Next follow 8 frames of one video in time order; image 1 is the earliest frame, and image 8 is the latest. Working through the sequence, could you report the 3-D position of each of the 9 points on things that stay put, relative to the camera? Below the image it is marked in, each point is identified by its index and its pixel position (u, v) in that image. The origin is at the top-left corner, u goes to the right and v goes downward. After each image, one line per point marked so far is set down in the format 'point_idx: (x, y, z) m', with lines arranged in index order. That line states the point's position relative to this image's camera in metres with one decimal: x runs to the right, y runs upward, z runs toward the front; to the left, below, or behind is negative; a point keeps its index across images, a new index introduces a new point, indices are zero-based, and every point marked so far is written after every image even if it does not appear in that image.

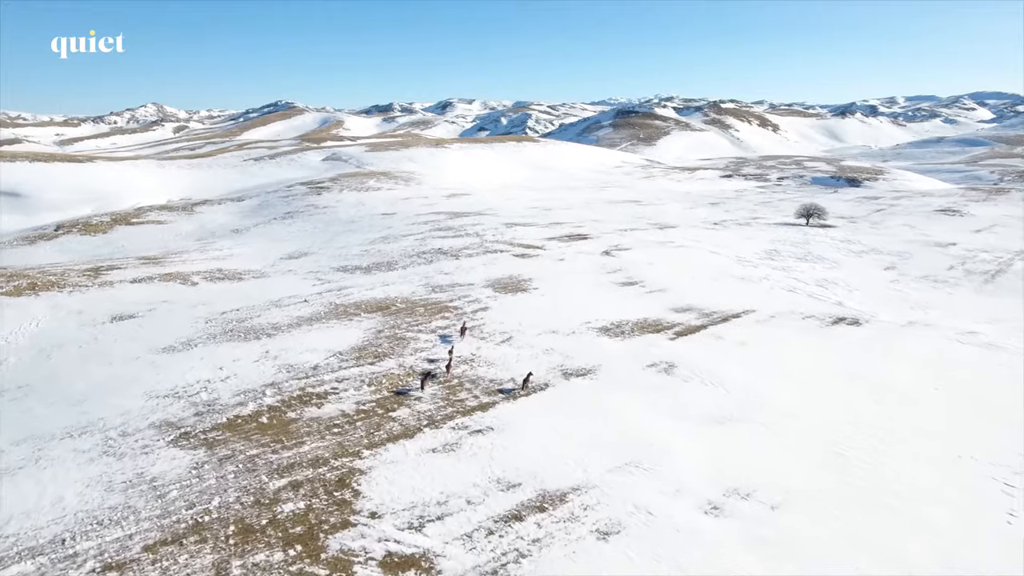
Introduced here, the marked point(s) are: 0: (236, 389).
0: (-10.6, -3.9, +19.8) m
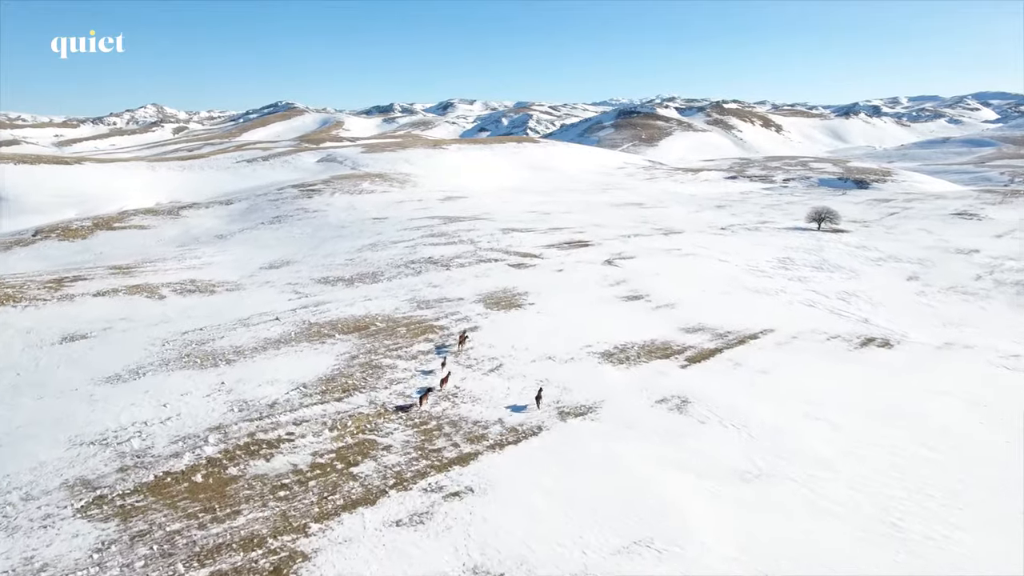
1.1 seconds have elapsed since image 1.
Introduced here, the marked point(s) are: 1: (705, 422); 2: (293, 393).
0: (-11.0, -4.8, +16.9) m
1: (+6.7, -4.7, +18.1) m
2: (-8.3, -4.0, +19.8) m
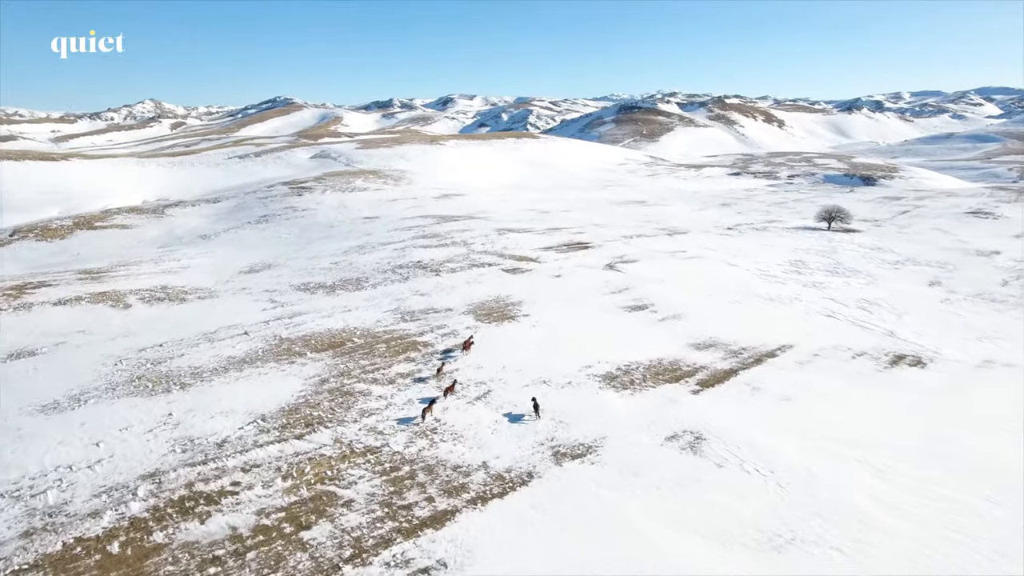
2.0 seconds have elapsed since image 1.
0: (-11.4, -5.4, +14.3) m
1: (+6.3, -5.3, +15.5) m
2: (-8.7, -4.6, +17.2) m
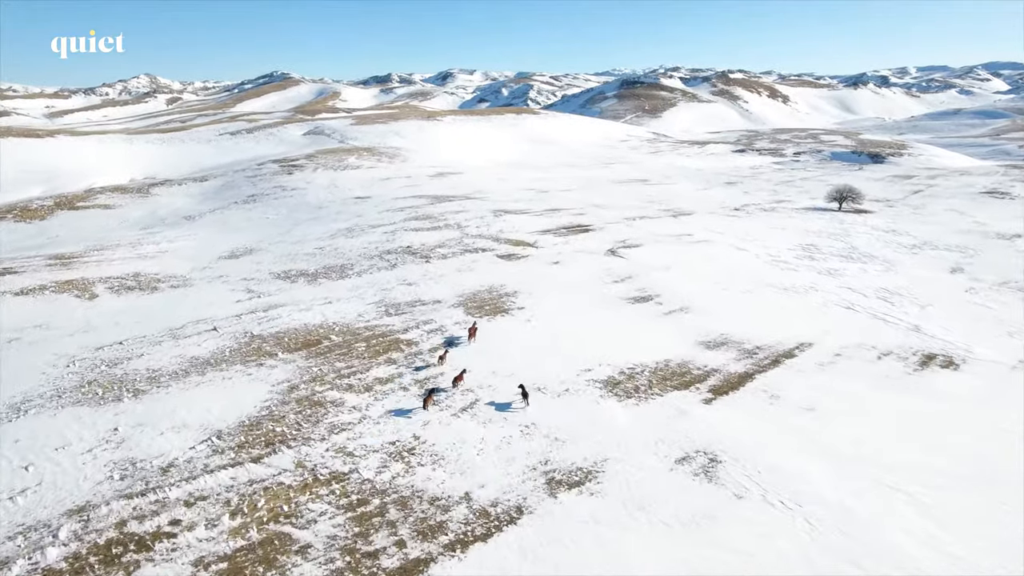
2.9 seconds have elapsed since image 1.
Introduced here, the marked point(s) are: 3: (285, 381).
0: (-11.7, -5.6, +12.3) m
1: (+6.0, -5.4, +13.5) m
2: (-9.1, -4.6, +15.1) m
3: (-8.3, -3.4, +19.1) m
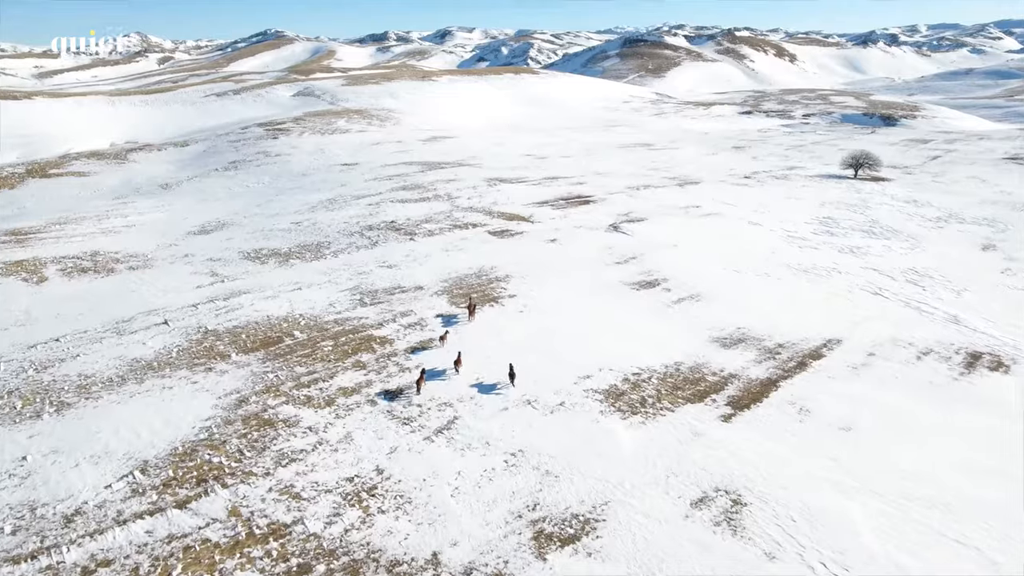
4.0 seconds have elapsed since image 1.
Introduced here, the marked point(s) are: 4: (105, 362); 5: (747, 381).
0: (-12.2, -5.9, +9.8) m
1: (+5.5, -5.6, +11.0) m
2: (-9.5, -4.7, +12.6) m
3: (-8.7, -3.2, +16.4) m
4: (-14.5, -2.6, +18.5) m
5: (+7.8, -3.1, +17.2) m
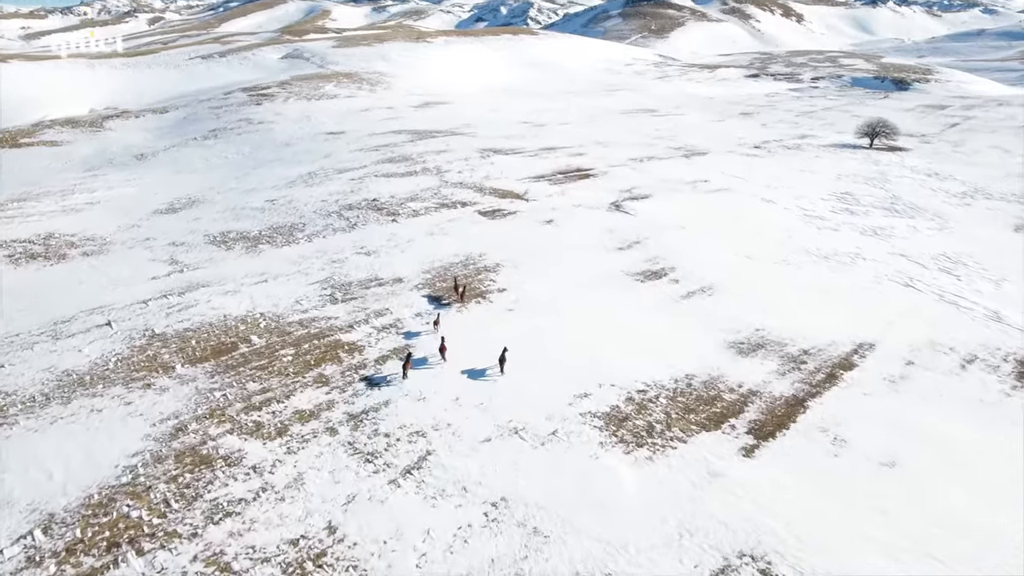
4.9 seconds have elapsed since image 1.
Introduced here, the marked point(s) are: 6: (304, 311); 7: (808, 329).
0: (-12.5, -6.5, +7.6) m
1: (+5.1, -6.1, +8.8) m
2: (-9.9, -5.1, +10.3) m
3: (-9.1, -3.4, +14.0) m
4: (-14.9, -2.7, +16.1) m
5: (+7.4, -3.2, +14.9) m
6: (-7.7, -0.8, +19.5) m
7: (+10.7, -1.4, +18.8) m
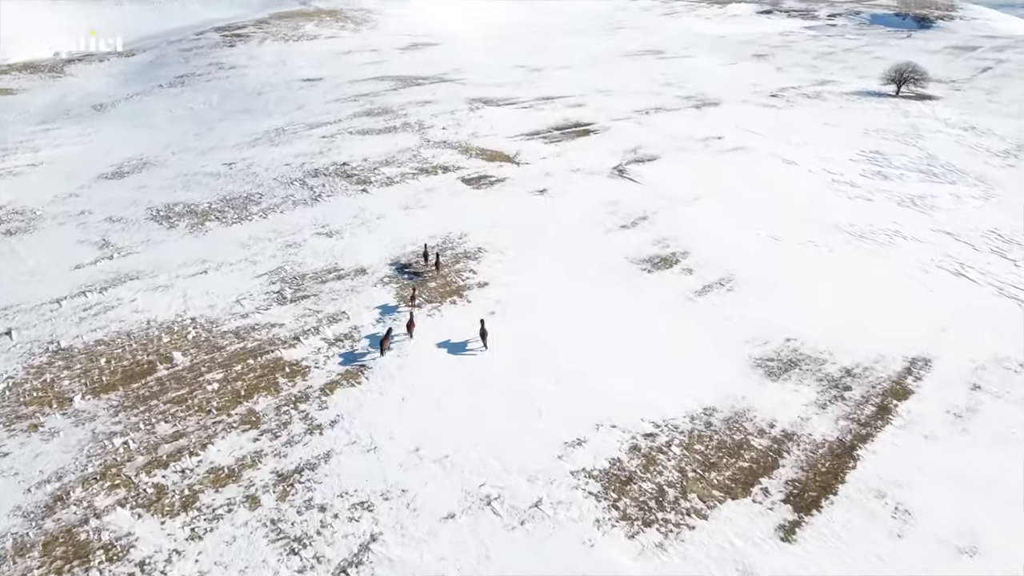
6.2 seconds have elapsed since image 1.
0: (-13.1, -7.6, +5.0) m
1: (+4.6, -7.1, +6.1) m
2: (-10.5, -6.1, +7.5) m
3: (-9.7, -4.0, +11.1) m
4: (-15.5, -3.0, +13.1) m
5: (+6.9, -3.6, +11.9) m
6: (-8.3, -0.8, +16.3) m
7: (+10.1, -1.4, +15.6) m
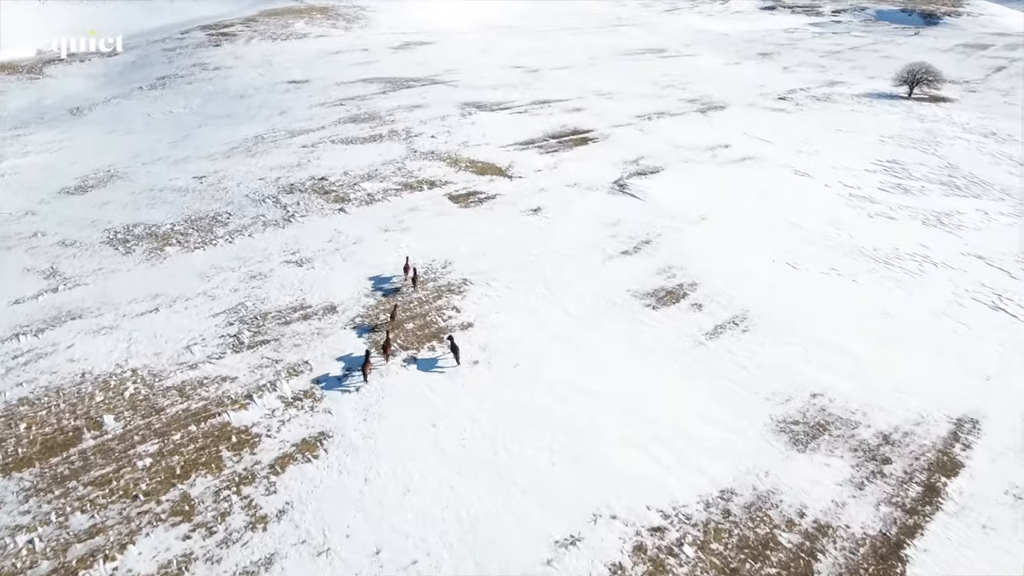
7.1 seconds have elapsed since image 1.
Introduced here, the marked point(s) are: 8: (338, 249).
0: (-13.5, -9.0, +3.1) m
1: (+4.2, -8.5, +4.2) m
2: (-10.8, -7.4, +5.6) m
3: (-10.1, -5.3, +9.1) m
4: (-15.8, -4.3, +11.1) m
5: (+6.5, -4.9, +10.0) m
6: (-8.7, -2.1, +14.3) m
7: (+9.8, -2.7, +13.7) m
8: (-6.5, +1.3, +19.7) m
